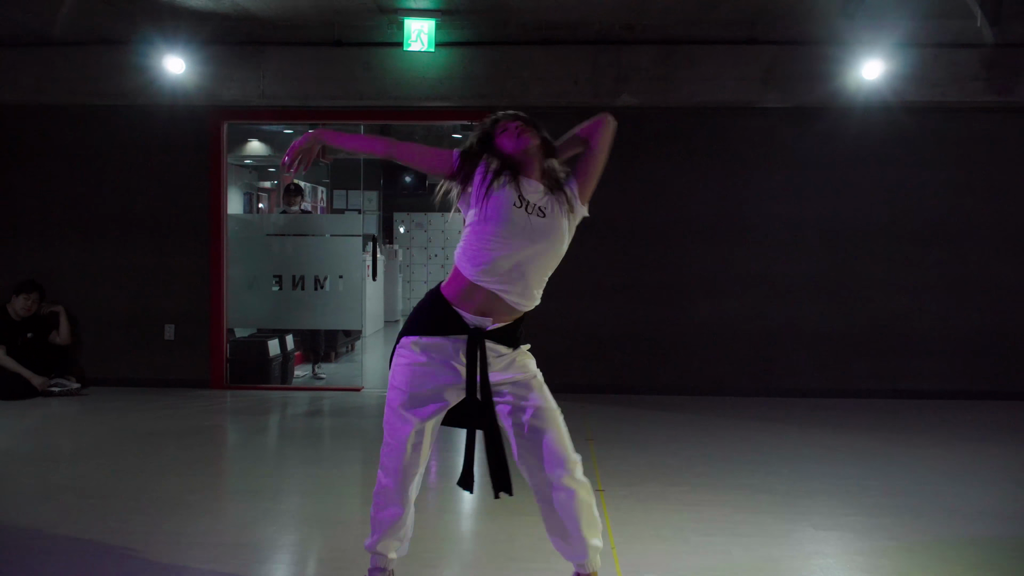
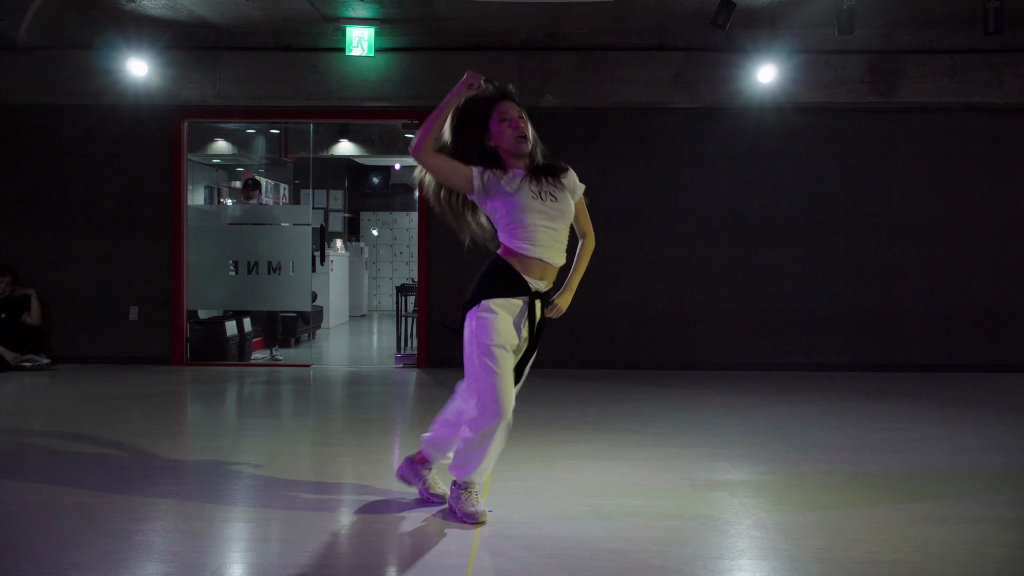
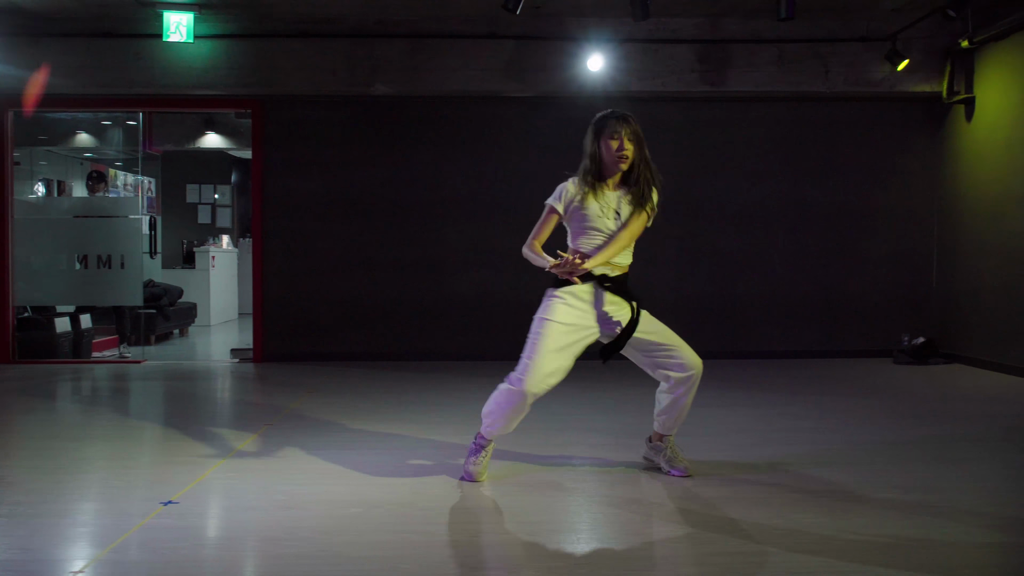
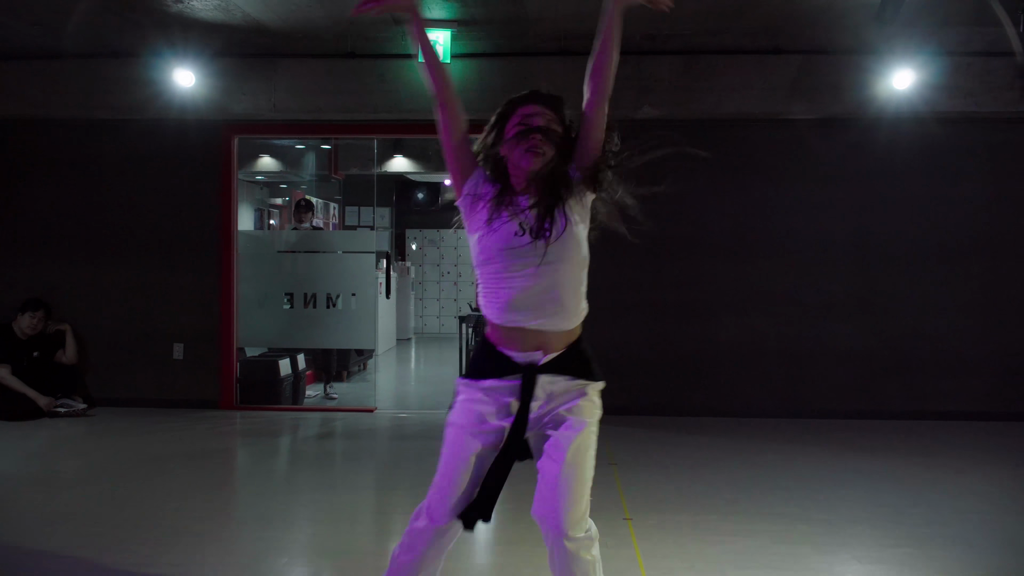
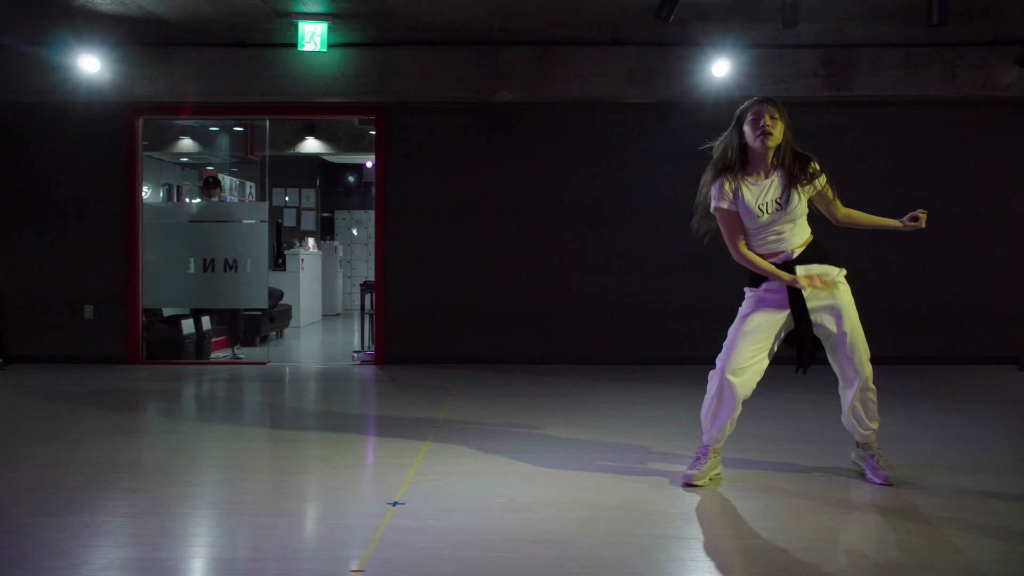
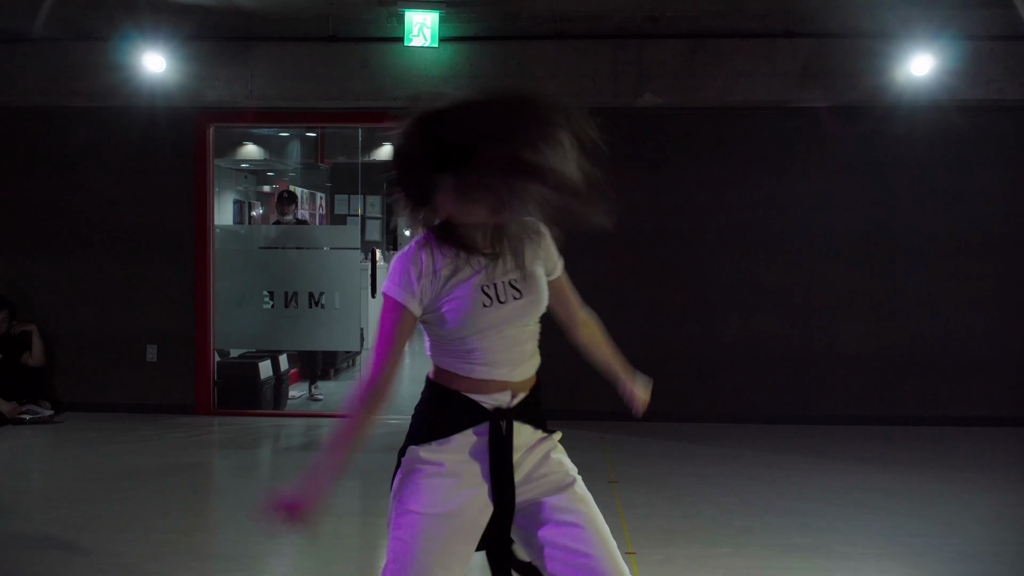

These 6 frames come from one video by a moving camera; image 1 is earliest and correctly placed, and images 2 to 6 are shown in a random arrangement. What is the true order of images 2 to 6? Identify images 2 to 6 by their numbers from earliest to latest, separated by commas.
6, 4, 2, 5, 3
